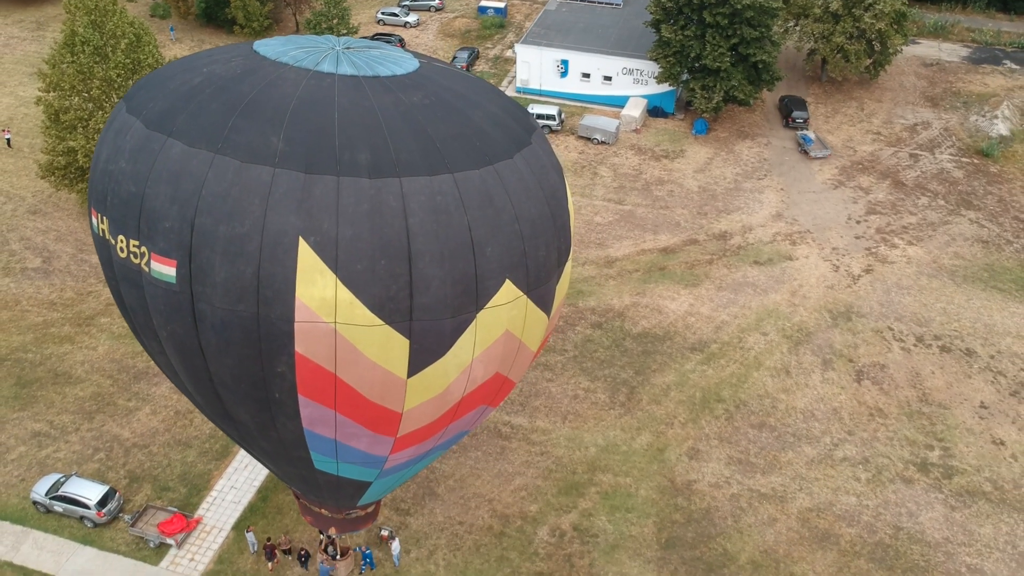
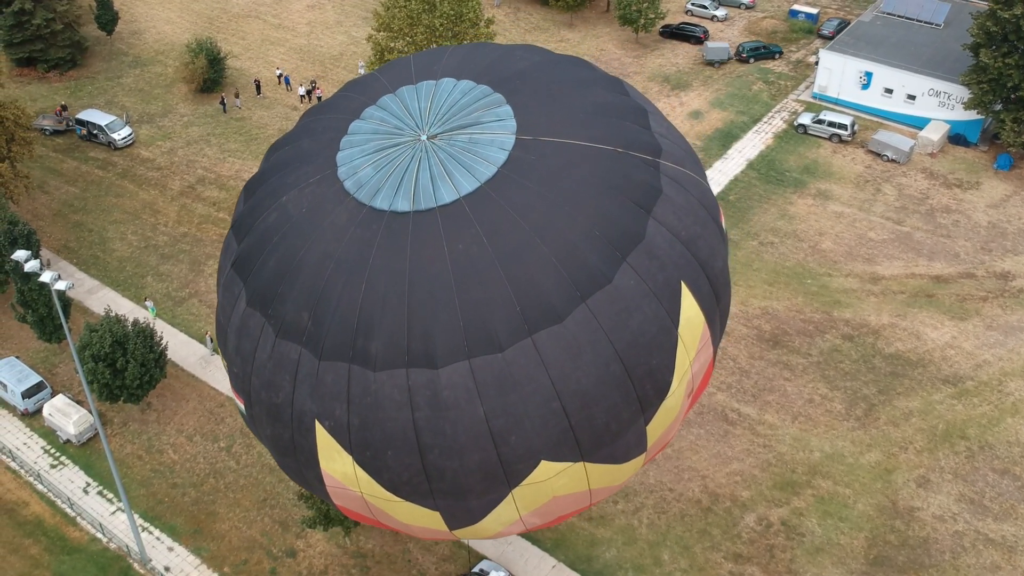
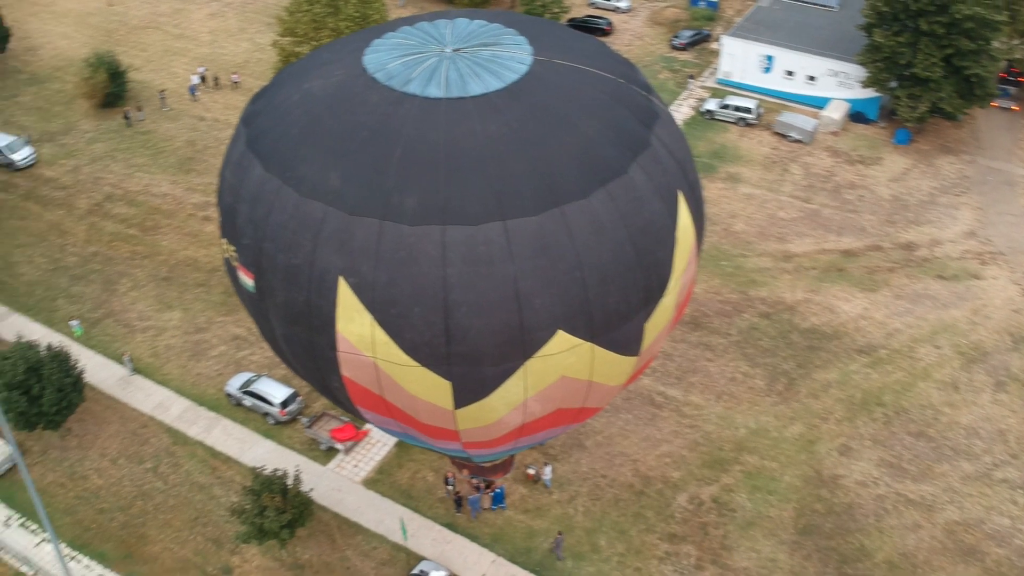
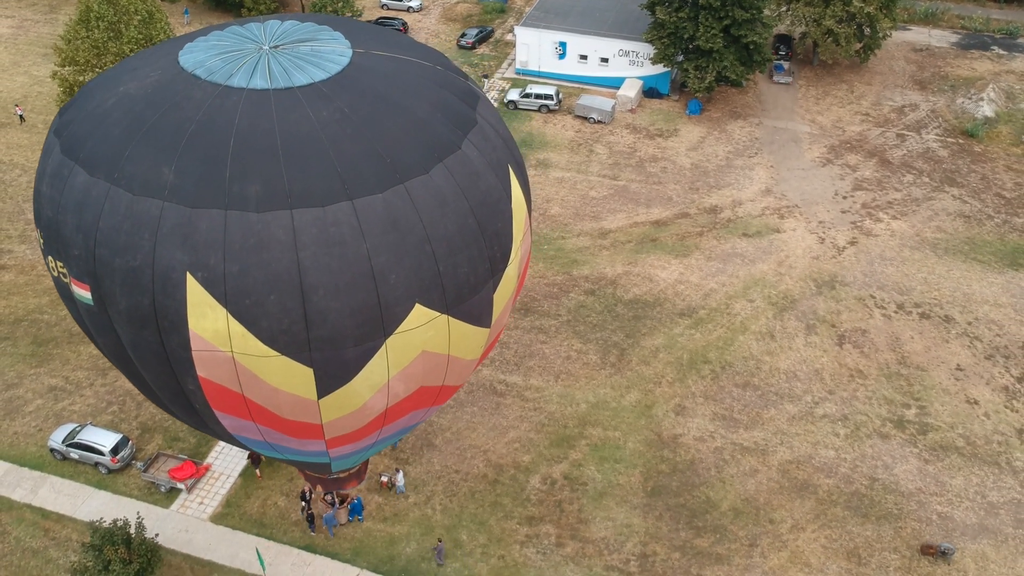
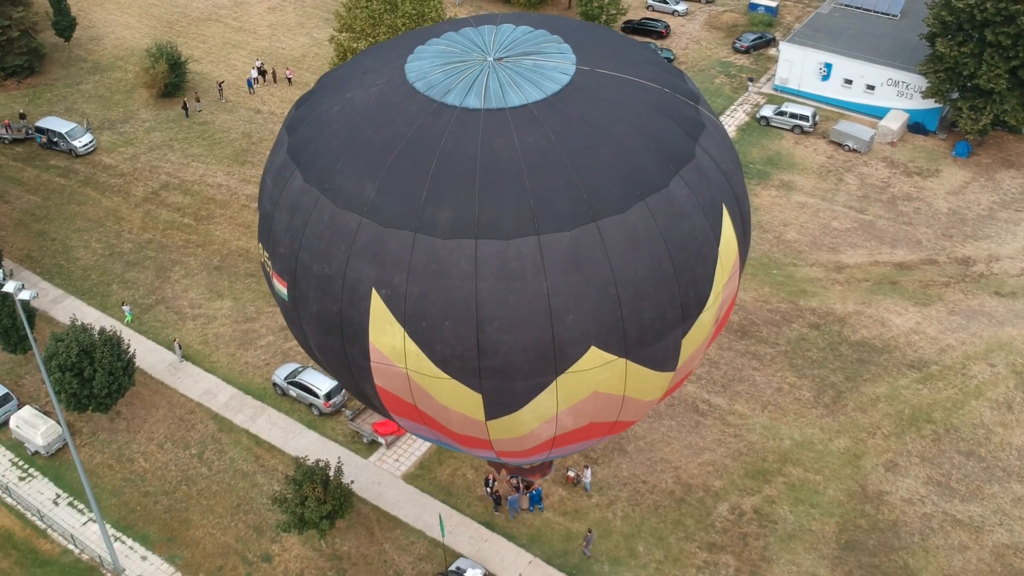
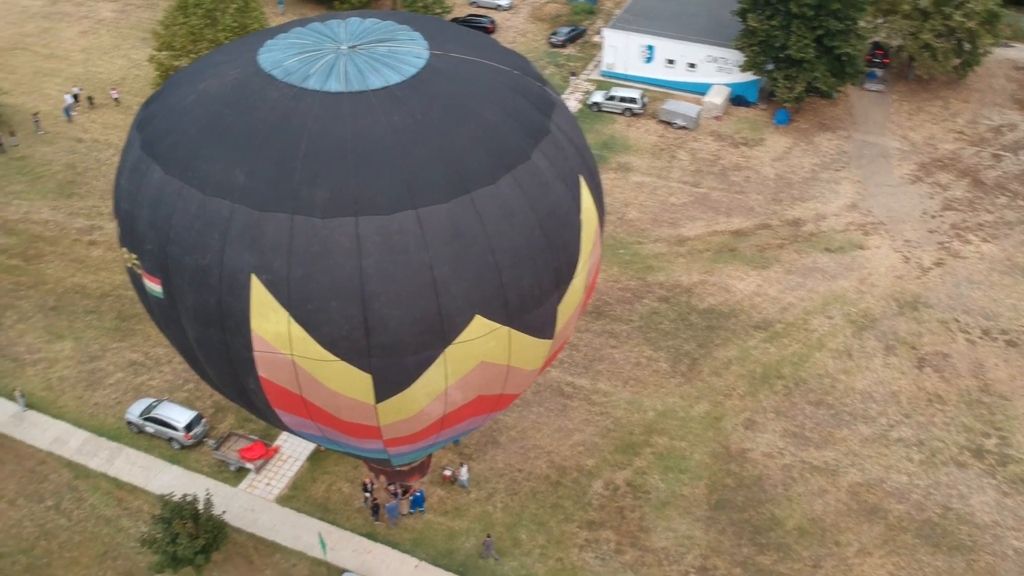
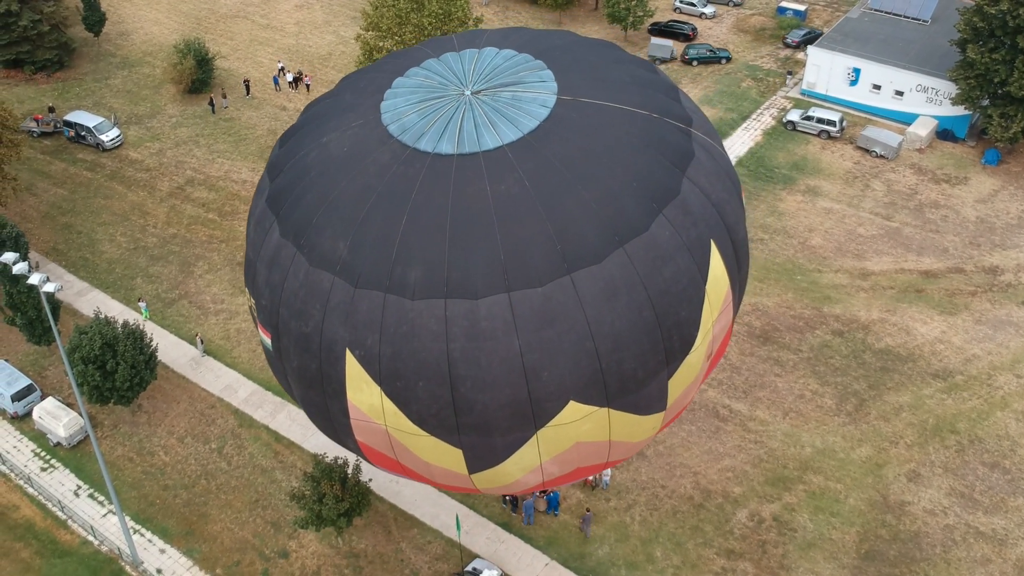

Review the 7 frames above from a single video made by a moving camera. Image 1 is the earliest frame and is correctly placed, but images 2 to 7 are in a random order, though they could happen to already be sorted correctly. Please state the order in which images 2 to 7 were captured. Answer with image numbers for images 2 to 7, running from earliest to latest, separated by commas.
4, 6, 3, 5, 7, 2
